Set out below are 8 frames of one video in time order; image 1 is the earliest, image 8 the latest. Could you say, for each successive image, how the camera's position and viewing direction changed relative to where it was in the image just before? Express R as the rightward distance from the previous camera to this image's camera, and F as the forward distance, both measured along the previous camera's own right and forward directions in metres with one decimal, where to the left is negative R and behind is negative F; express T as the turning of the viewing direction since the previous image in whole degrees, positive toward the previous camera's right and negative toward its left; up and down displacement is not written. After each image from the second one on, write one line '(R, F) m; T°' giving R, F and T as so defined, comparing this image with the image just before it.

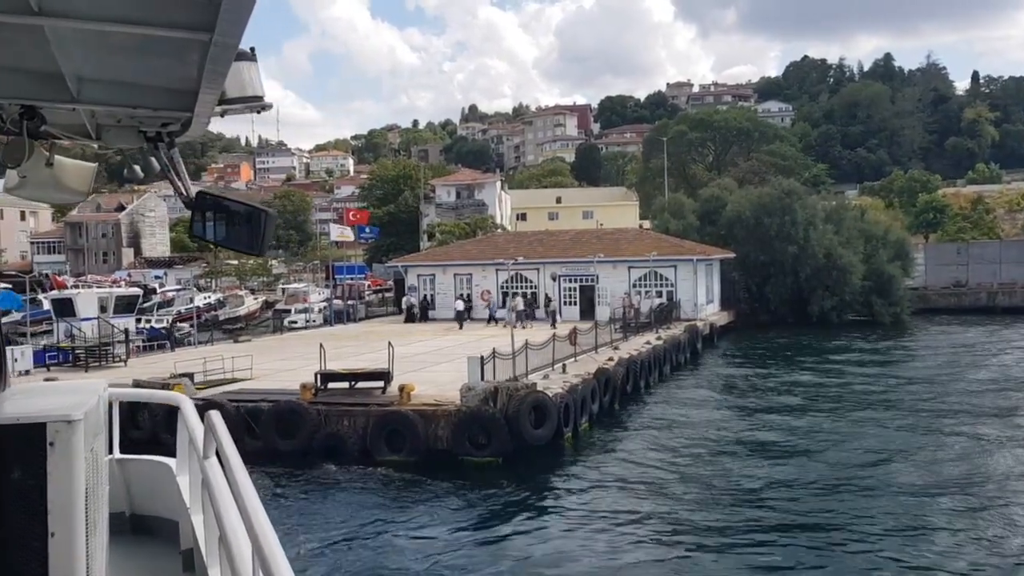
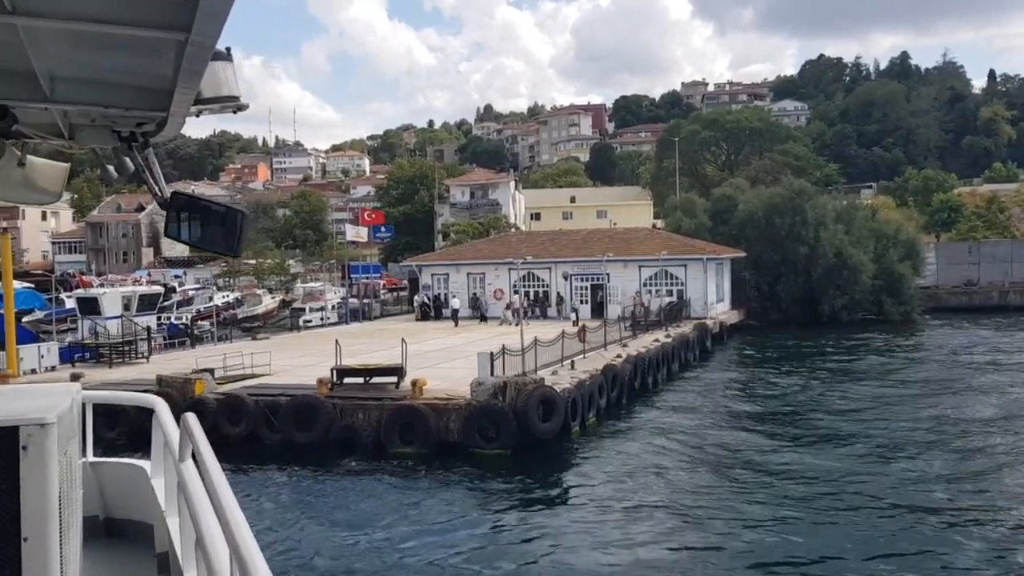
(+0.1, -0.5) m; -1°
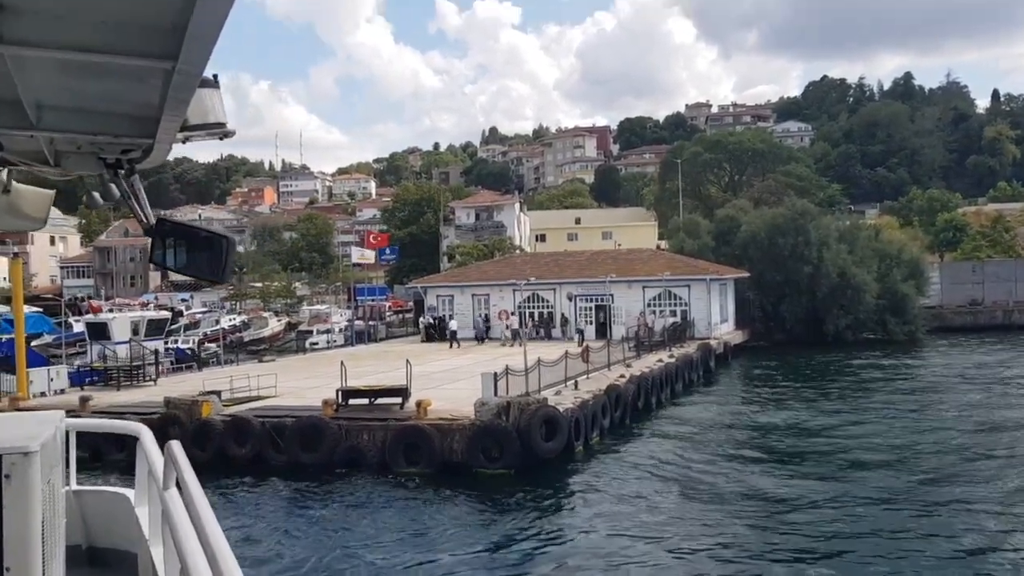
(+0.1, -0.2) m; 0°
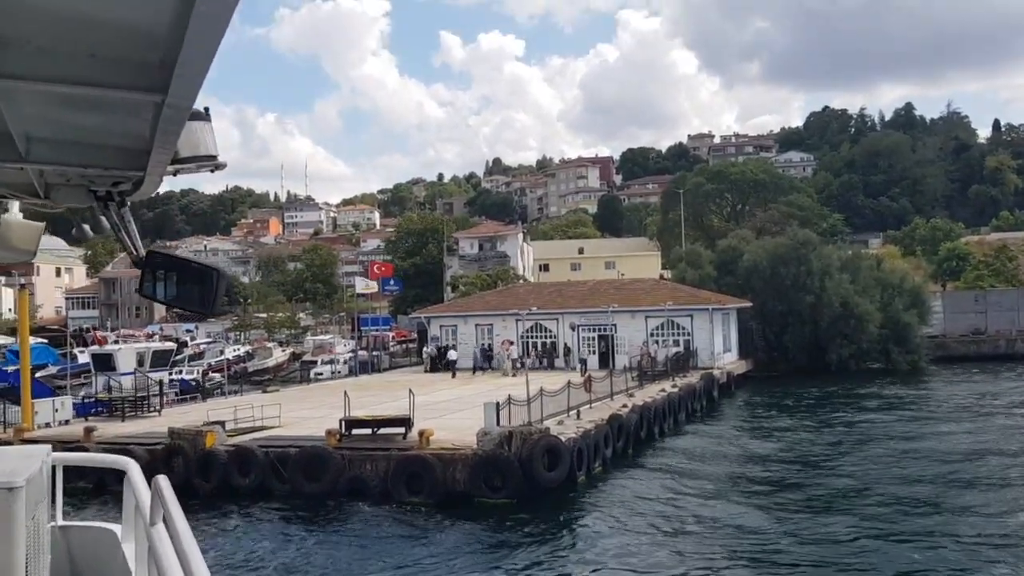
(0.0, -0.1) m; 0°
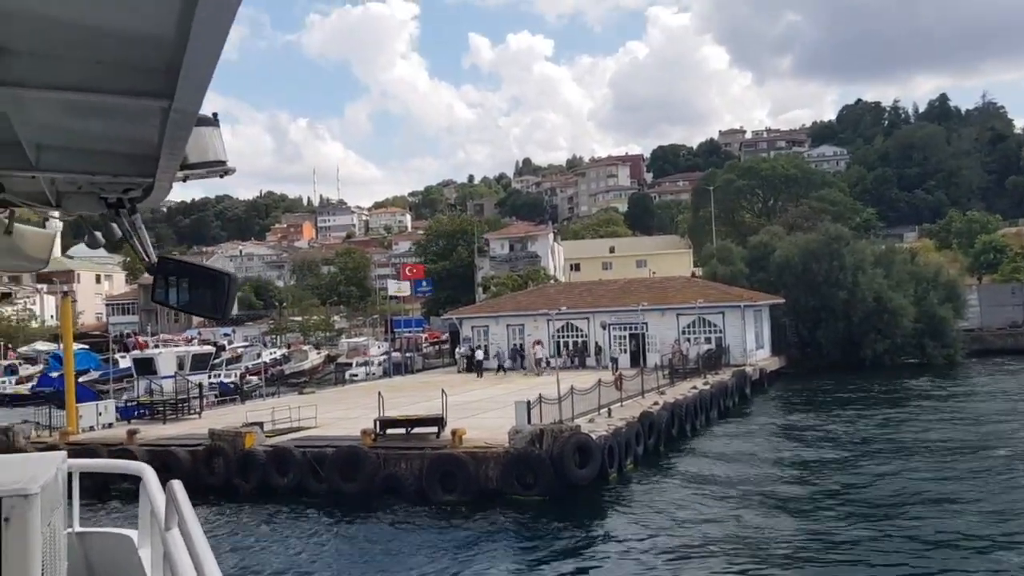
(+0.1, -0.2) m; -2°
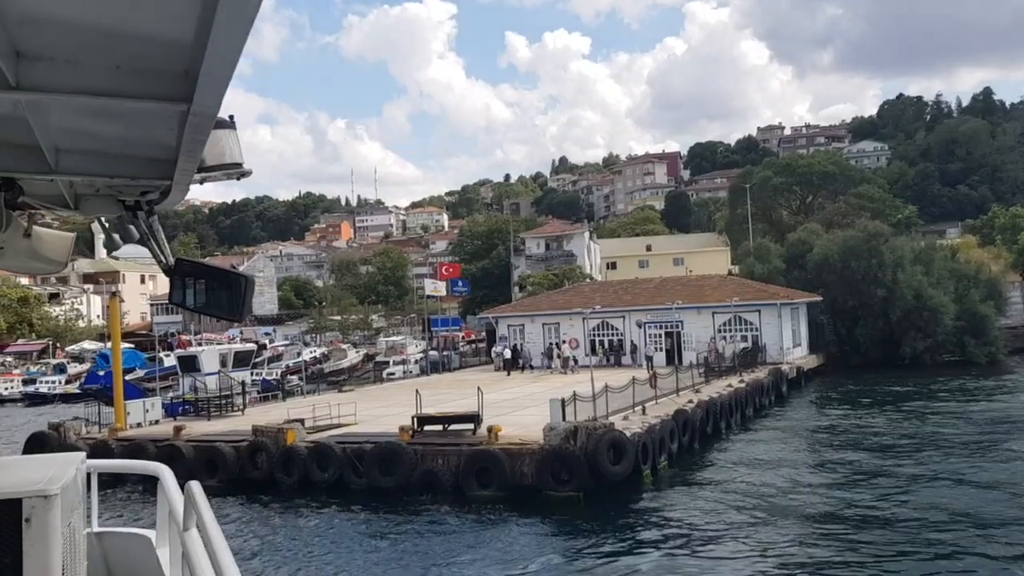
(0.0, -0.3) m; -2°
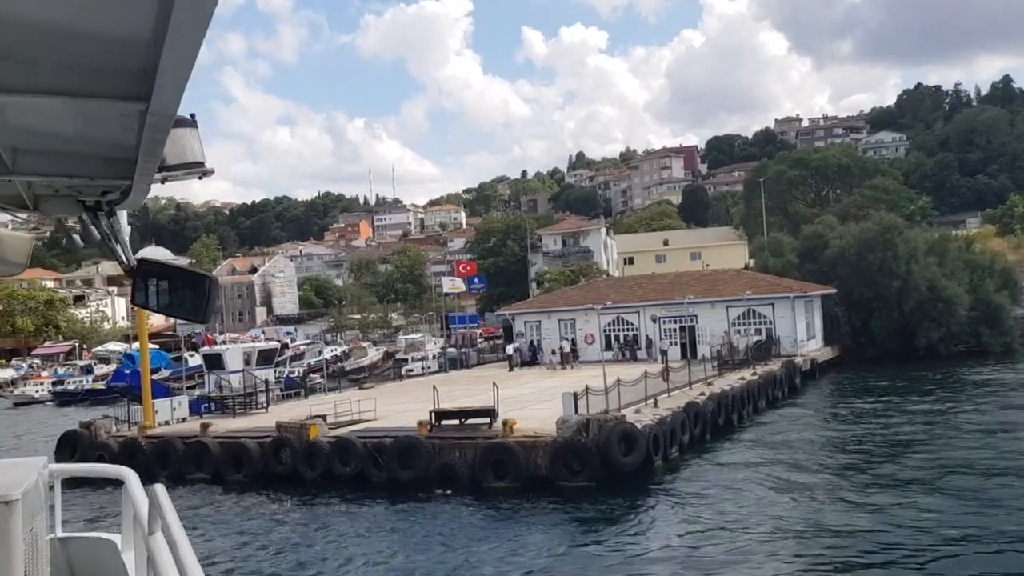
(+0.1, -0.5) m; -1°
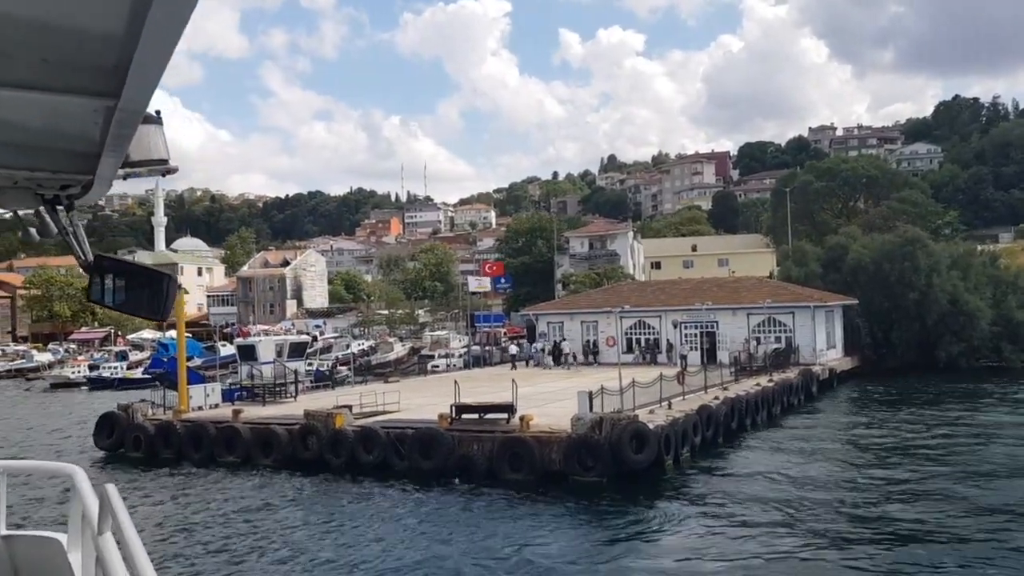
(+0.1, -0.7) m; -2°
